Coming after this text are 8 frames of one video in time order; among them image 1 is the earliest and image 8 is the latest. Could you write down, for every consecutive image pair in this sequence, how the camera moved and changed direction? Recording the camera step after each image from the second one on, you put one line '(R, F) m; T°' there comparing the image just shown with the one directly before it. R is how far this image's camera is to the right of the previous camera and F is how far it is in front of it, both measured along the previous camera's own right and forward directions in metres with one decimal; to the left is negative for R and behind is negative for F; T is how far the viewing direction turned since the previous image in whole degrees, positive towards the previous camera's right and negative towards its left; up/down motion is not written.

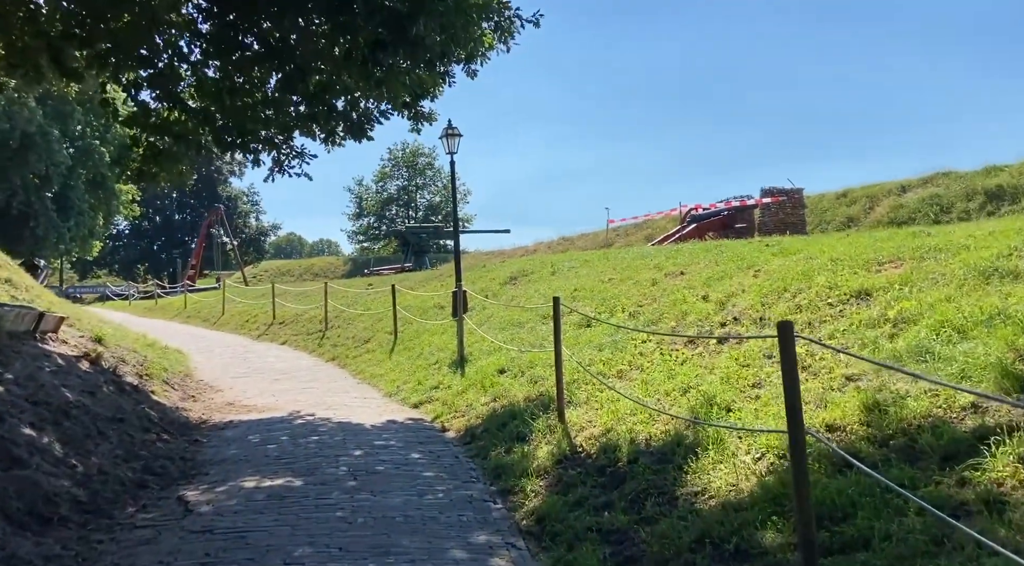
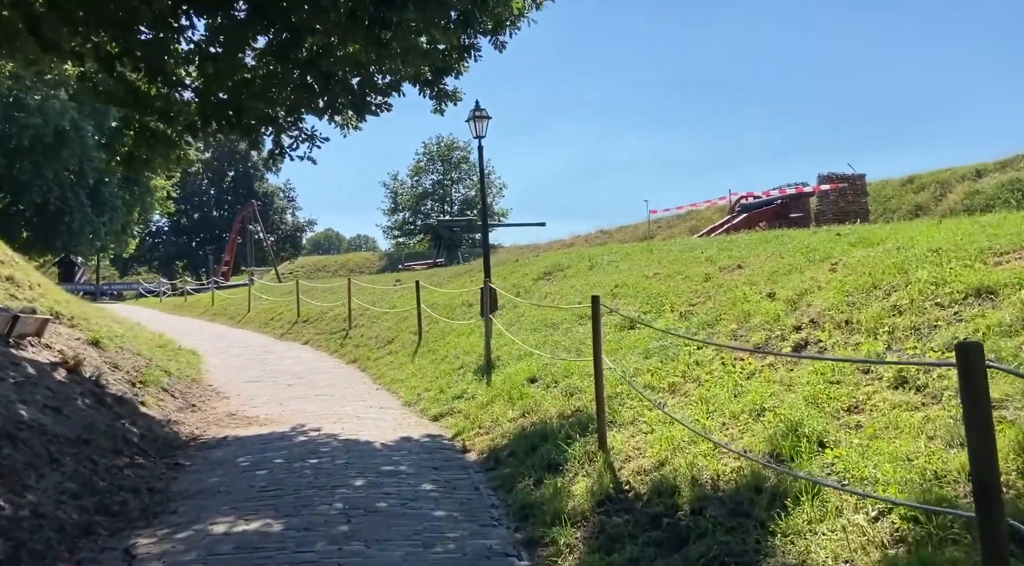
(+0.1, +1.3) m; -3°
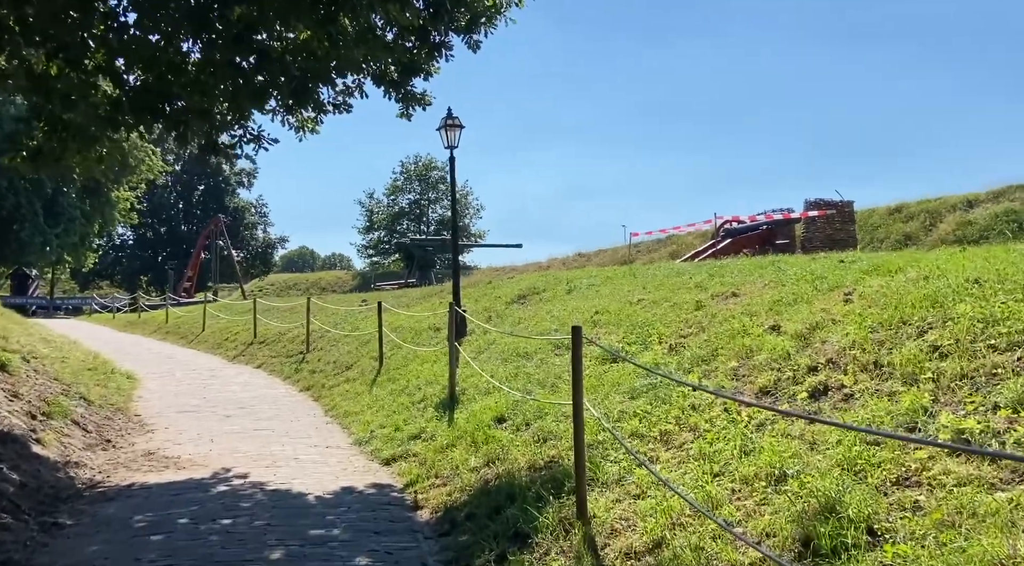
(+0.1, +1.2) m; +2°
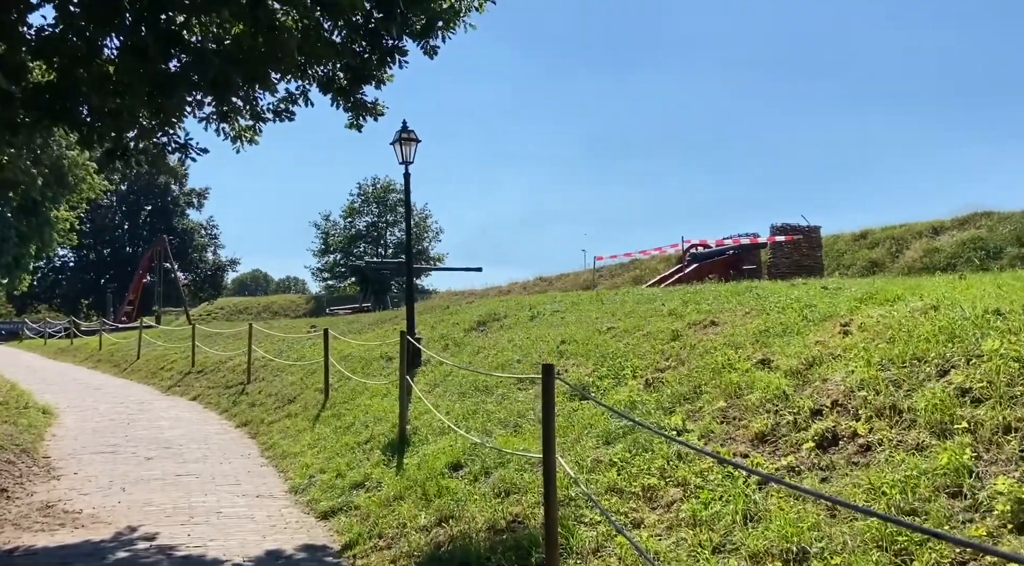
(0.0, +0.9) m; +3°
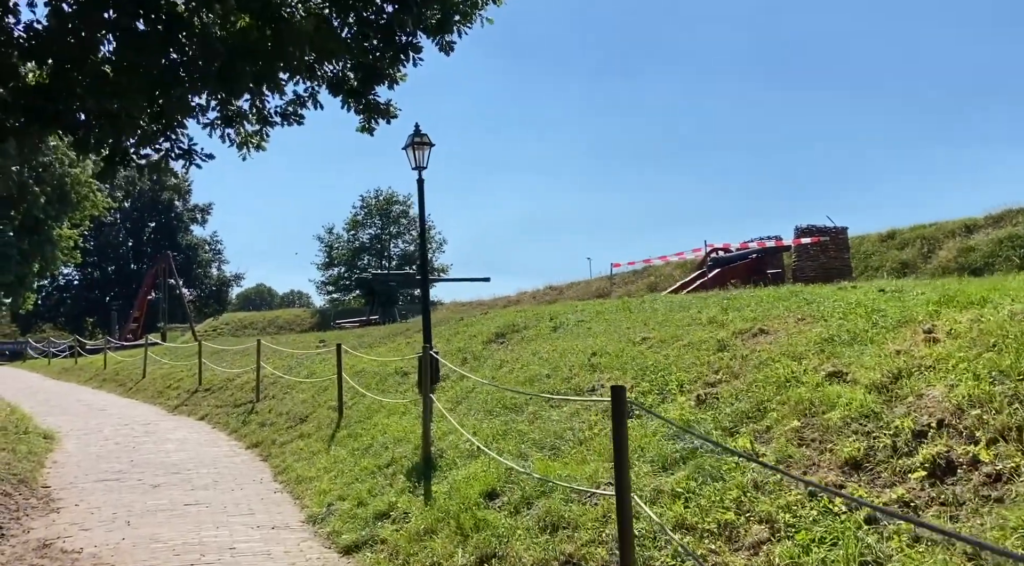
(-0.3, +0.6) m; 0°
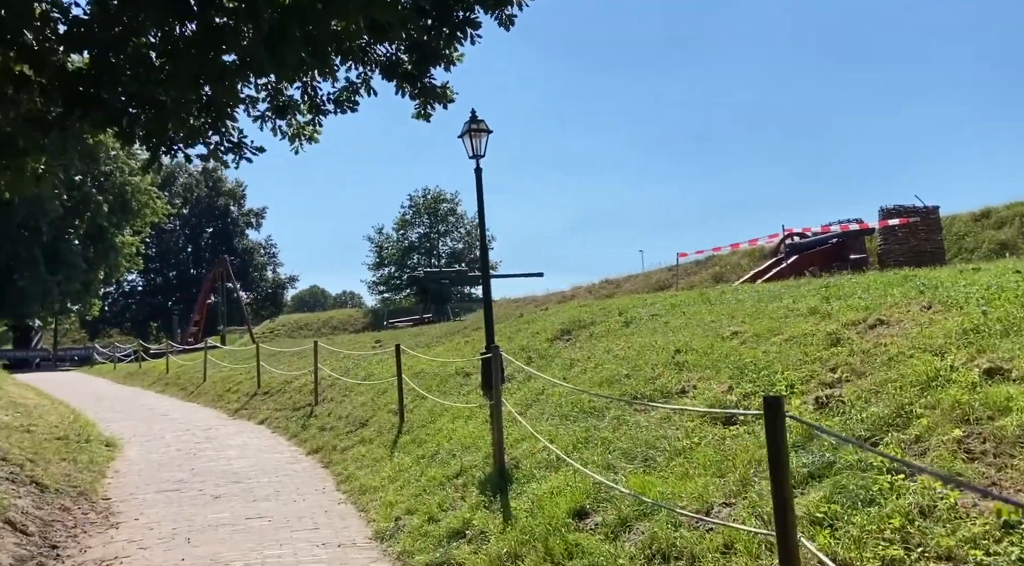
(-0.3, +0.8) m; -3°
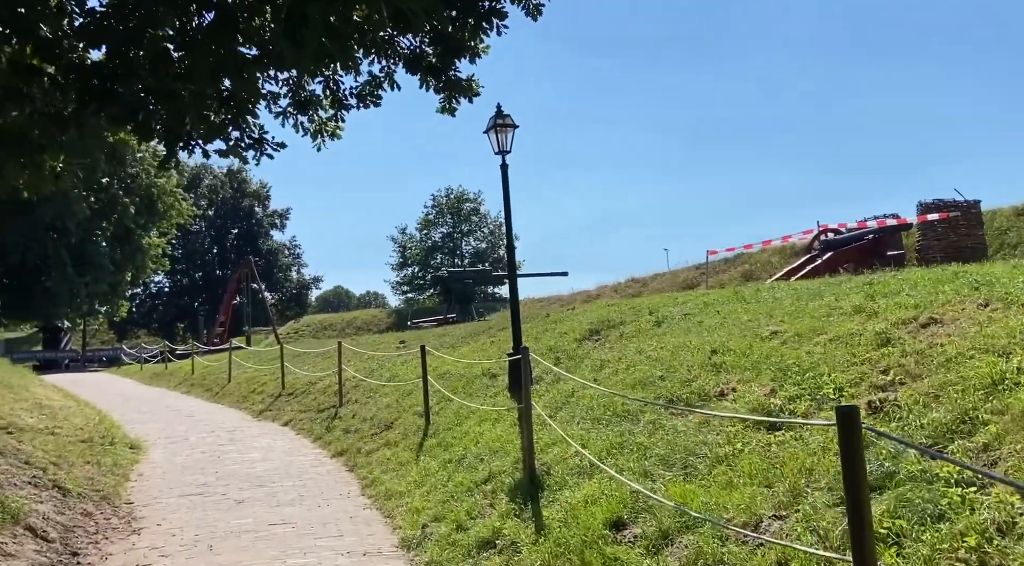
(-0.1, +0.3) m; -2°
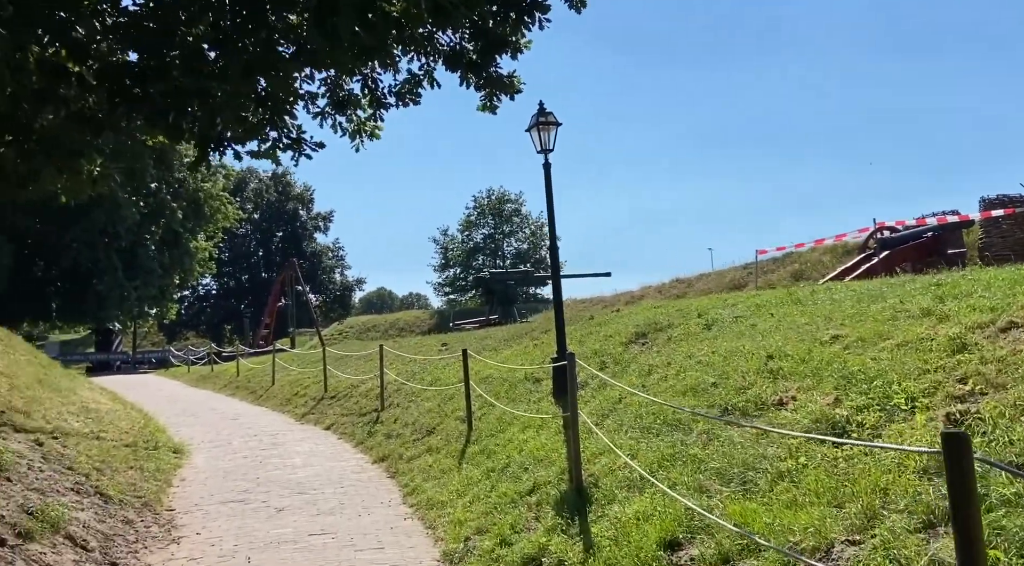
(0.0, +0.3) m; -3°
